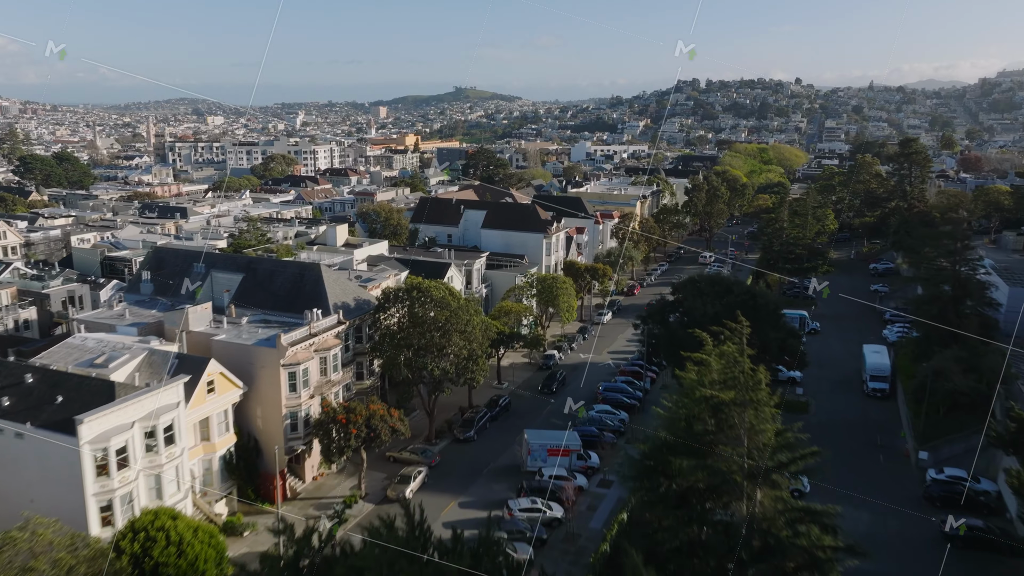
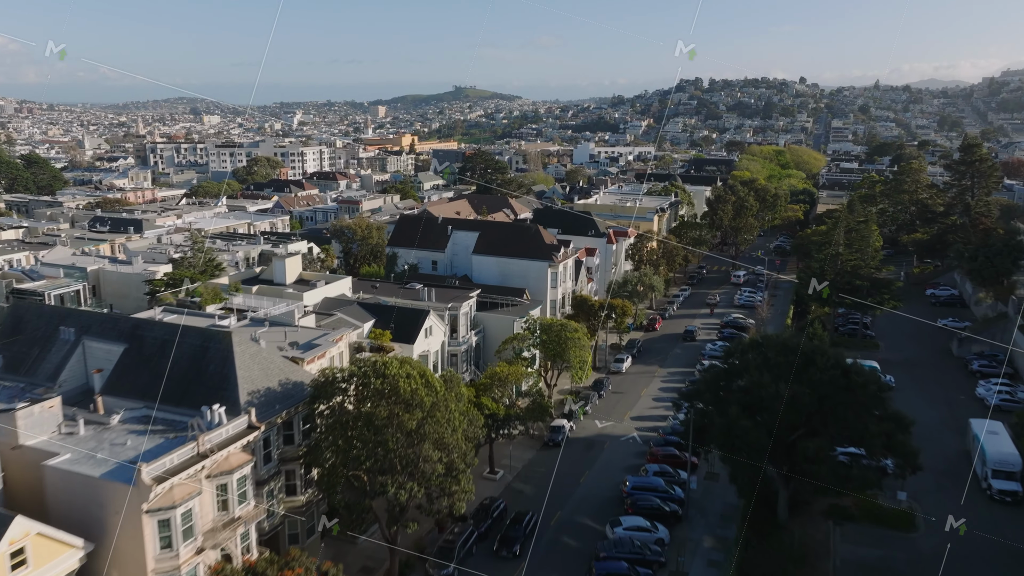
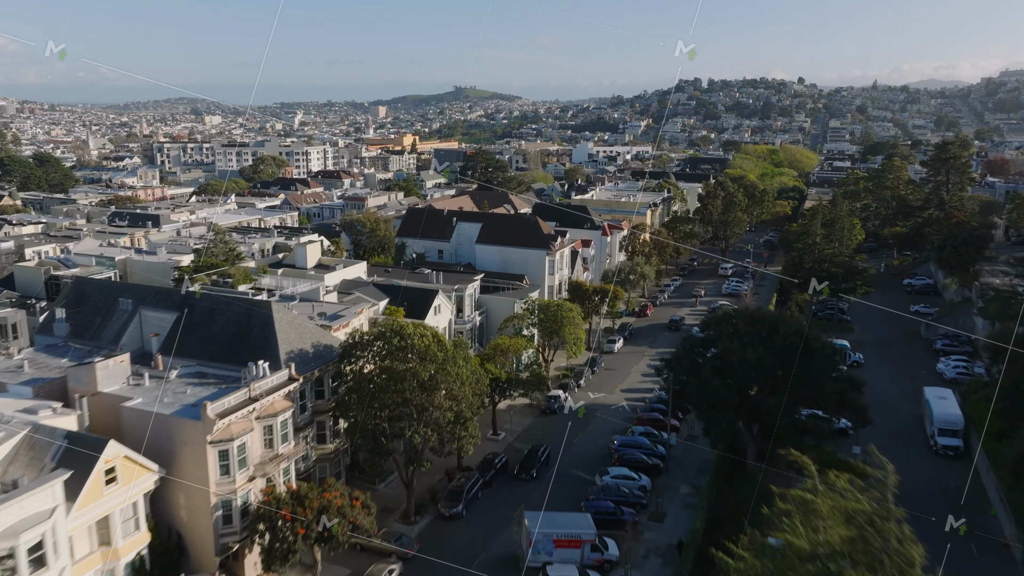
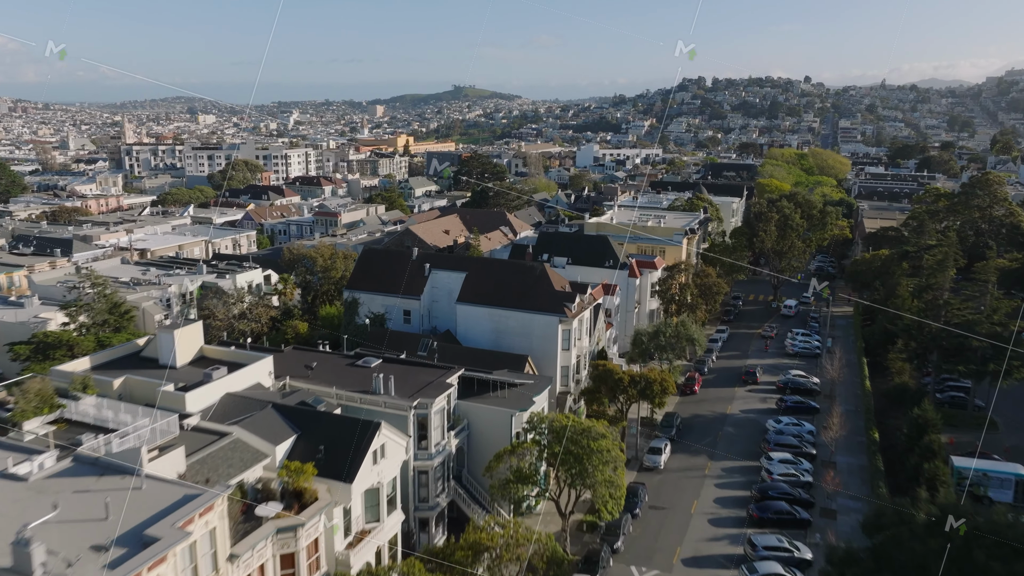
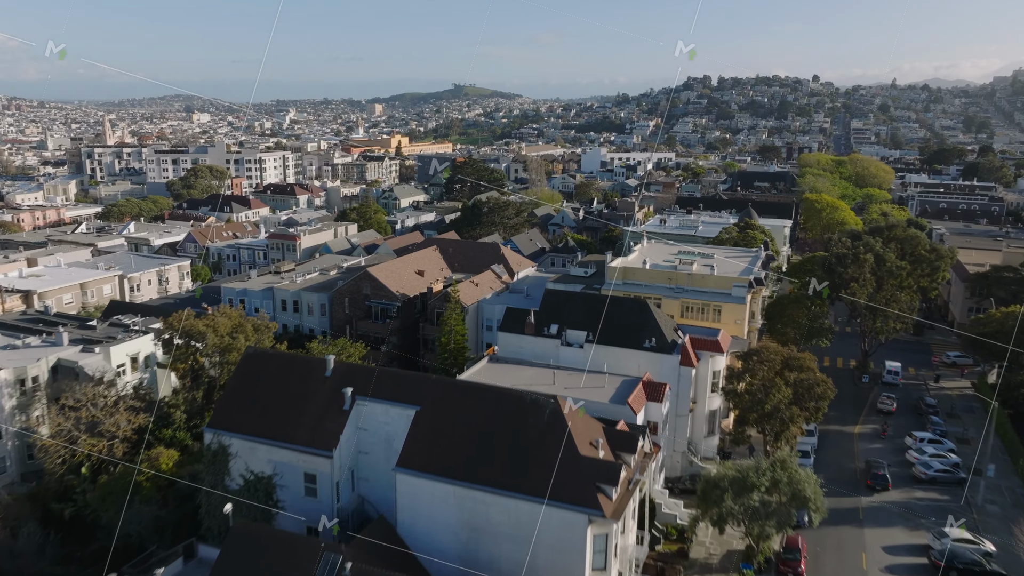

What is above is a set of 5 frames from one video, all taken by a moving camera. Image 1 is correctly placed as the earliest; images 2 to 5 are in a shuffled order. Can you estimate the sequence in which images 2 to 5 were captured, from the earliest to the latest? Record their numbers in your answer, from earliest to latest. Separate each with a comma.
3, 2, 4, 5
